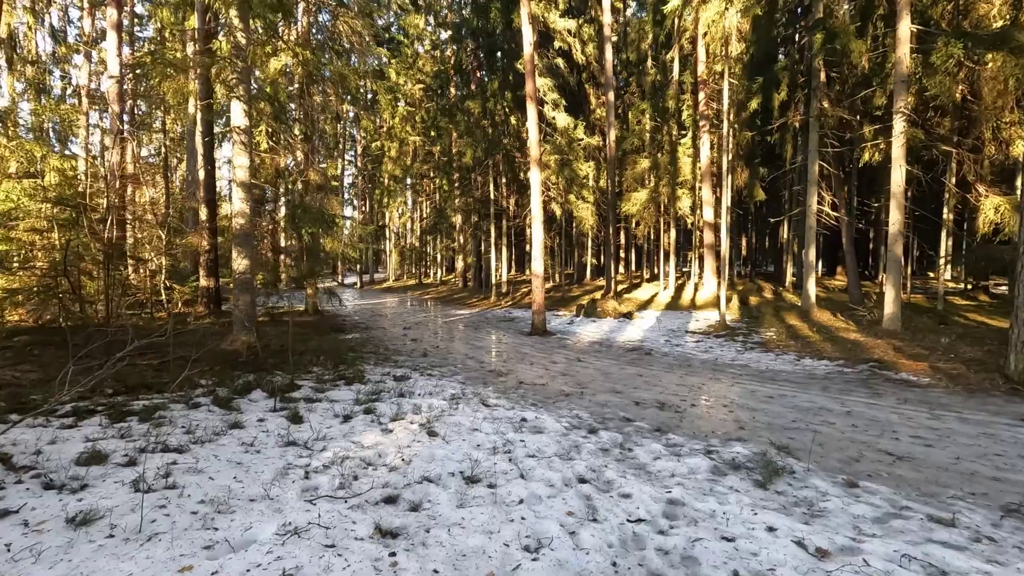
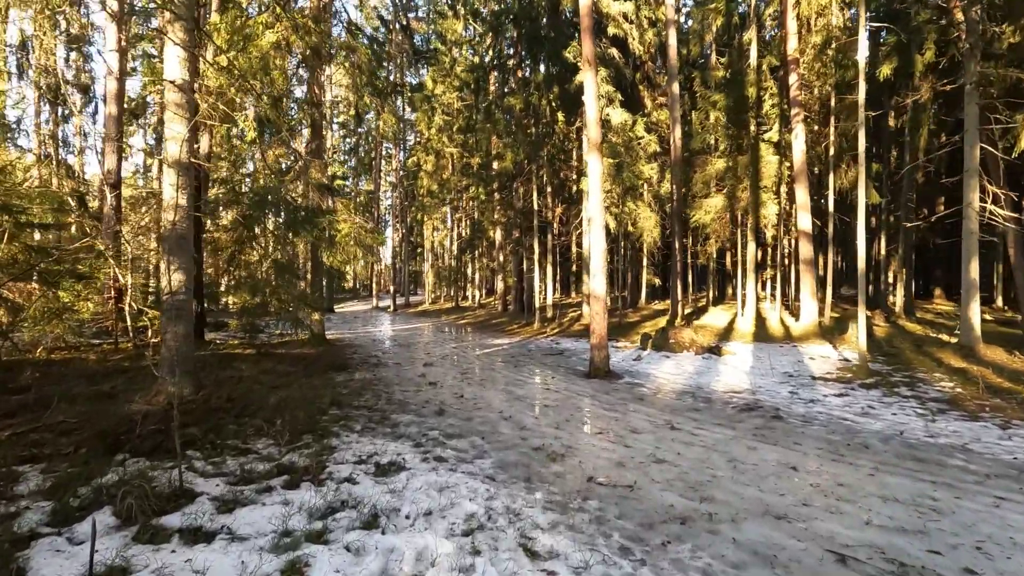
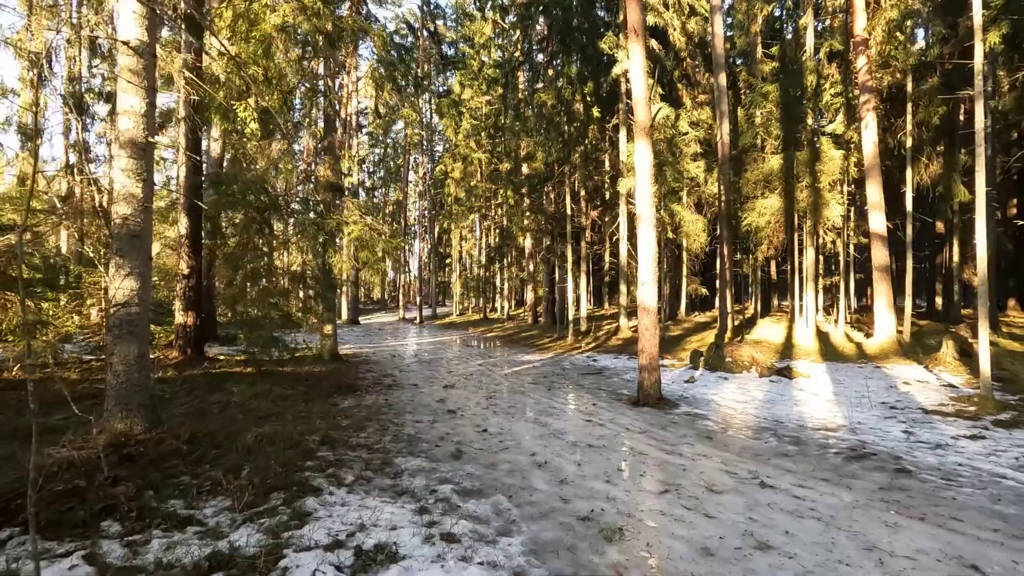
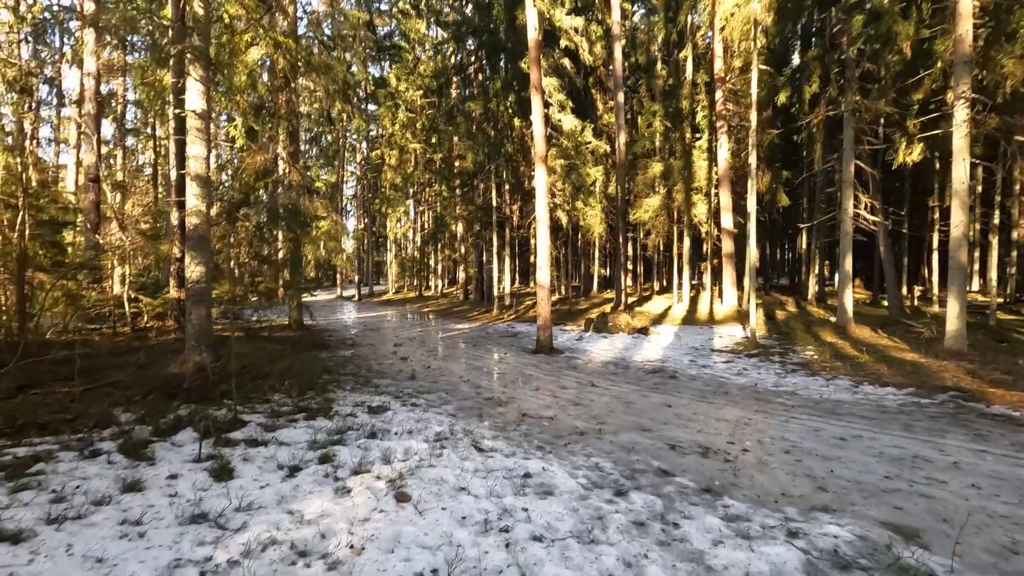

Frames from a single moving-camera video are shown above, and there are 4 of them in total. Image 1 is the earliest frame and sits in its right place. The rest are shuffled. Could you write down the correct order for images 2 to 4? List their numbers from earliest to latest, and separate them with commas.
4, 2, 3
